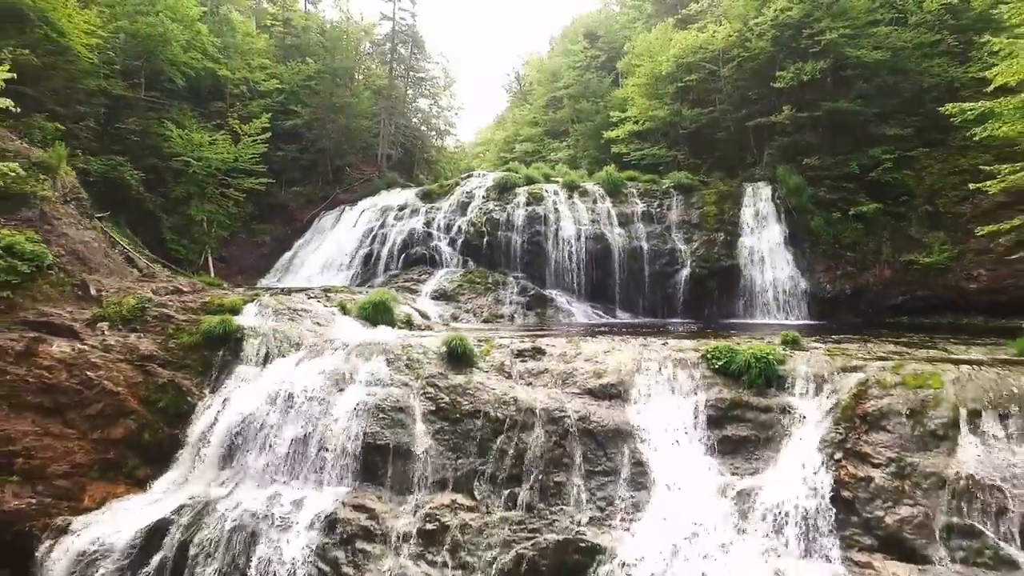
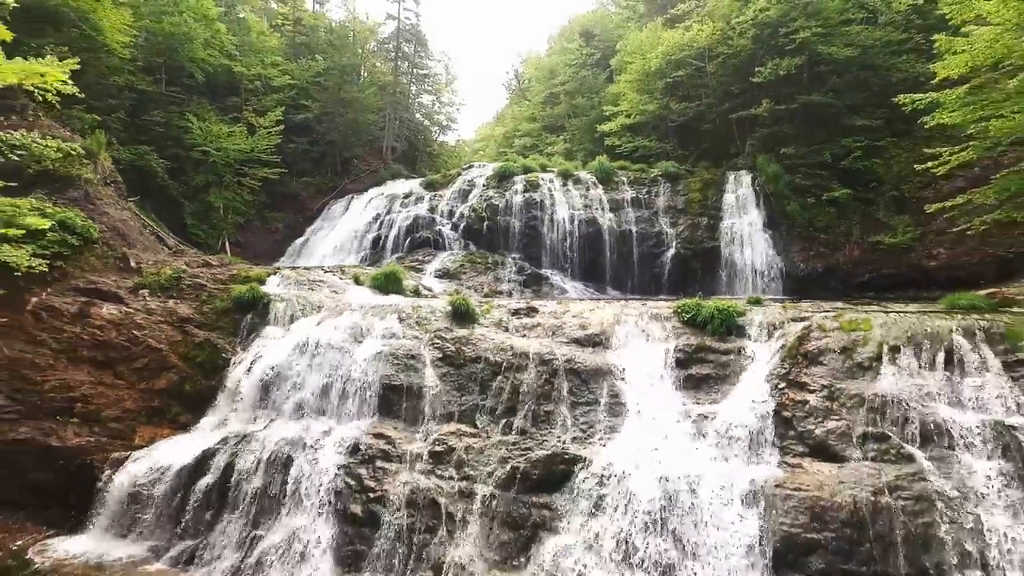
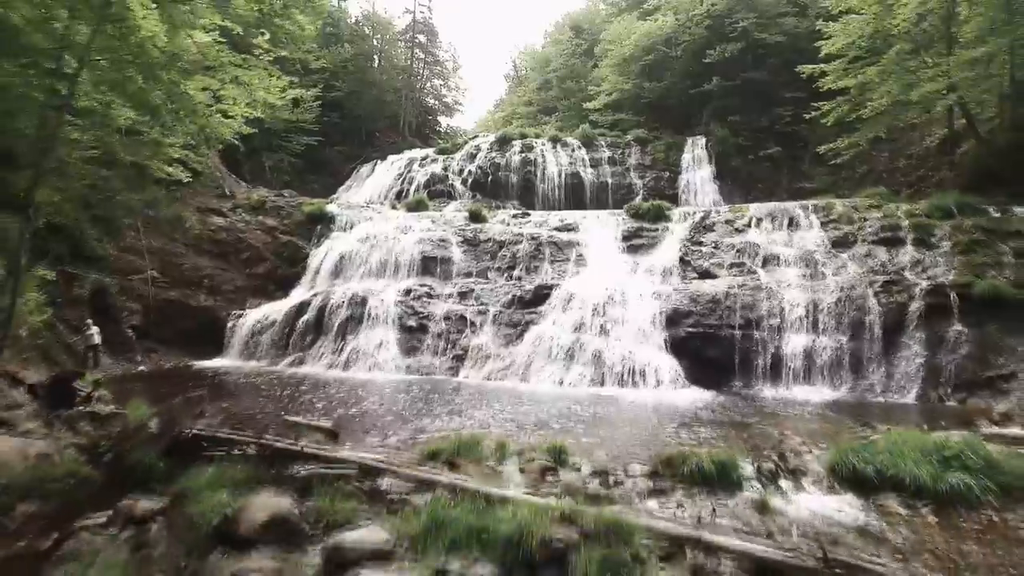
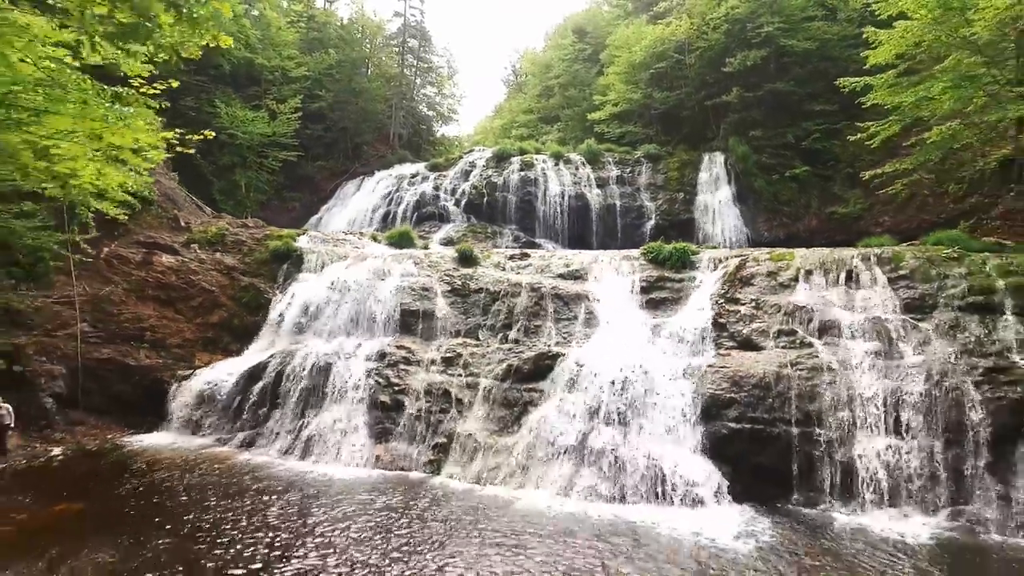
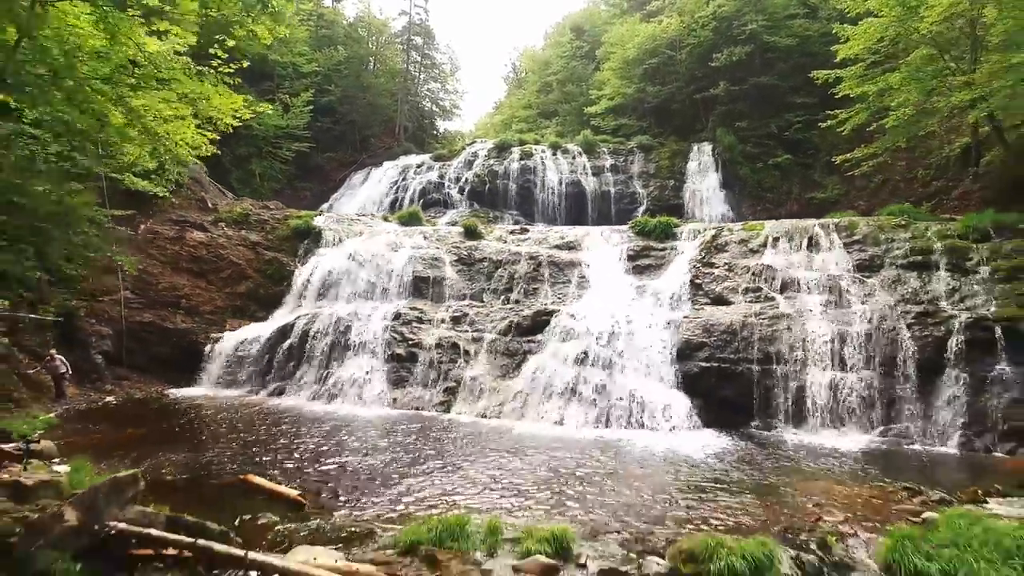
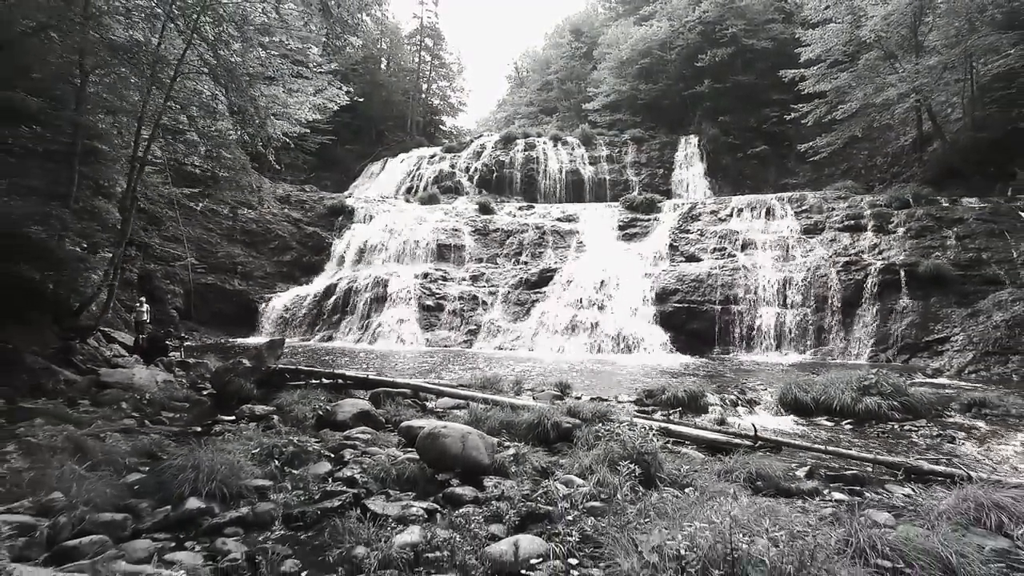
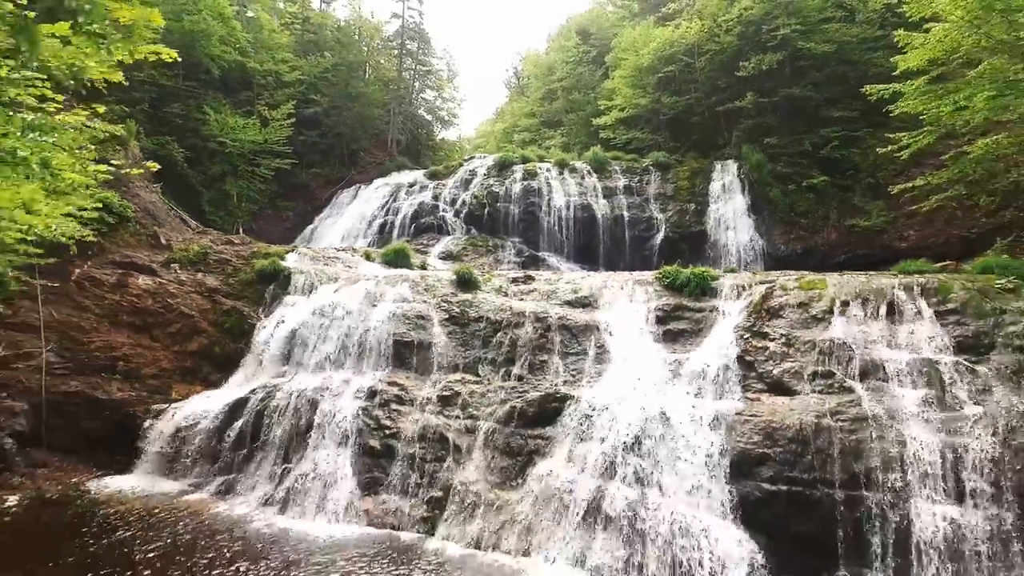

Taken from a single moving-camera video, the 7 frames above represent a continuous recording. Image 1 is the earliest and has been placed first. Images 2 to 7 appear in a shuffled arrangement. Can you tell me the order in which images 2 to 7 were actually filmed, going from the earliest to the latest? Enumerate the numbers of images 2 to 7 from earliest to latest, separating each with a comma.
2, 7, 4, 5, 3, 6
